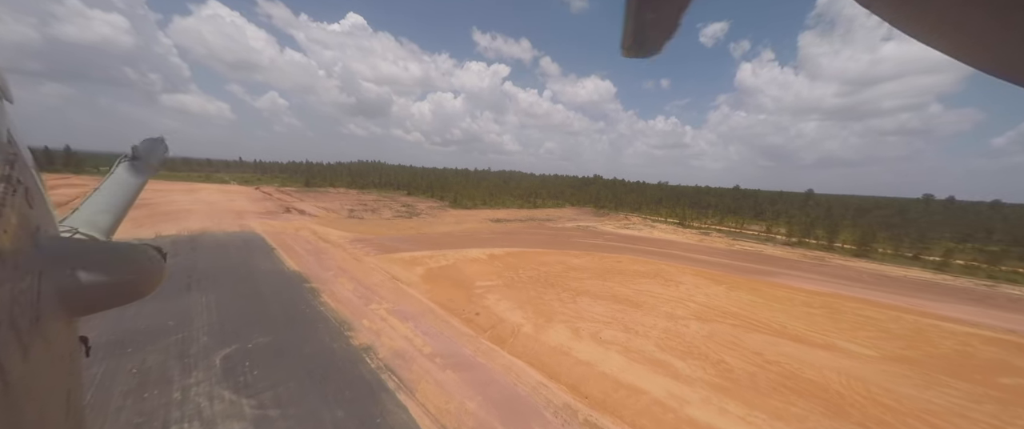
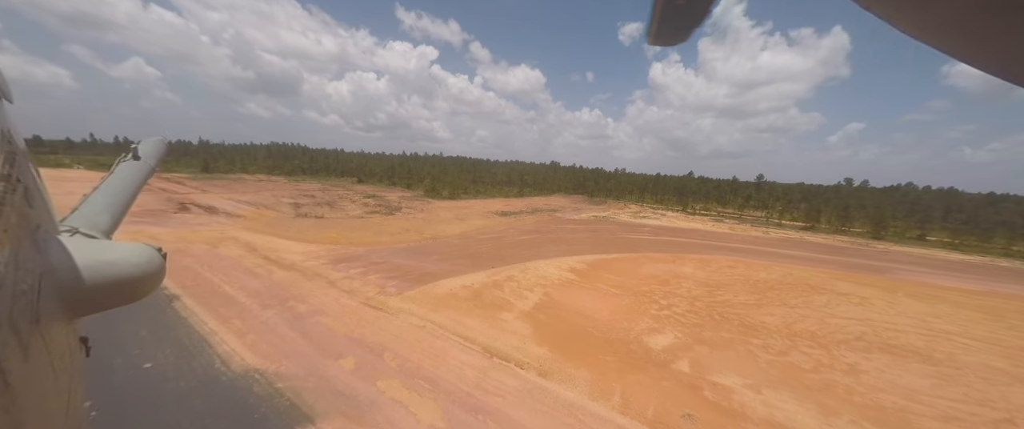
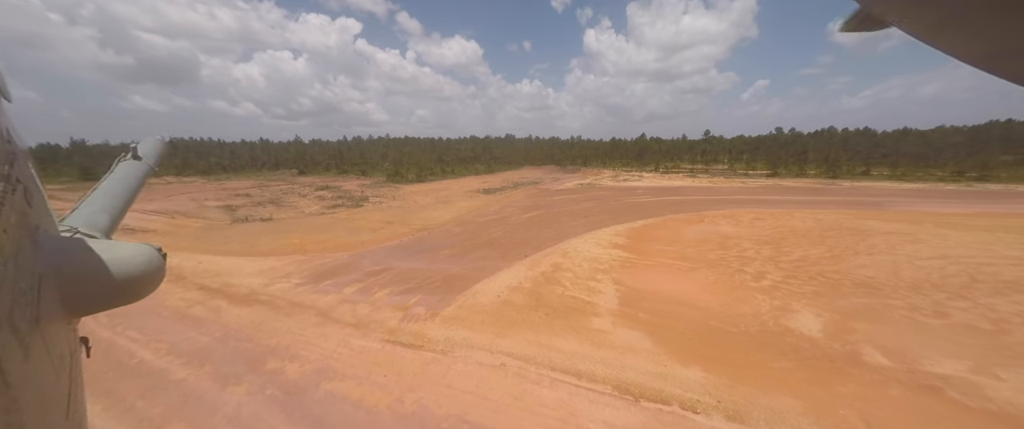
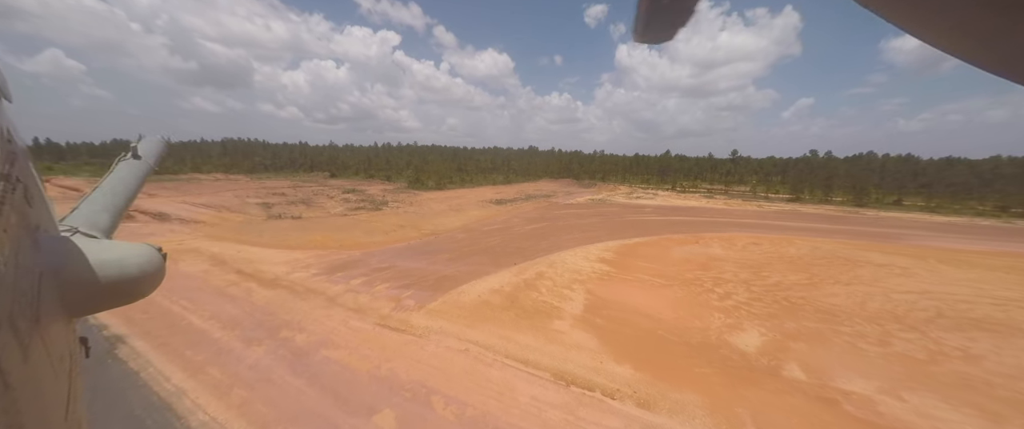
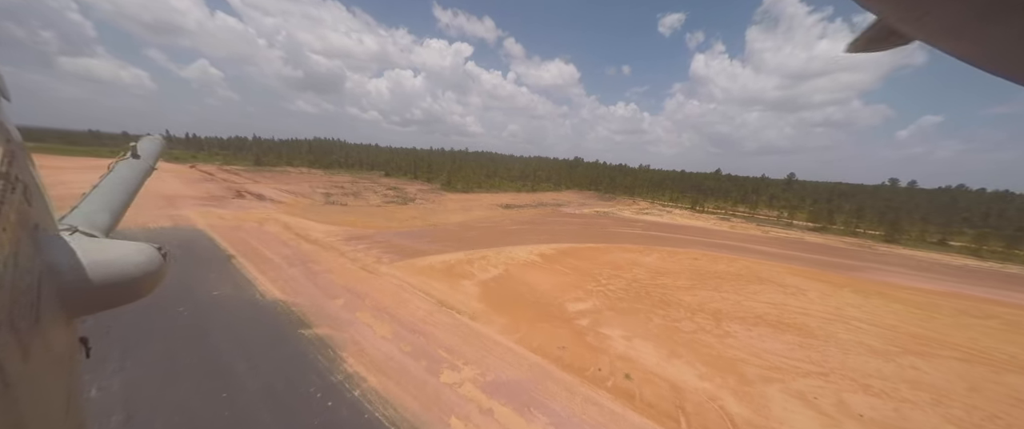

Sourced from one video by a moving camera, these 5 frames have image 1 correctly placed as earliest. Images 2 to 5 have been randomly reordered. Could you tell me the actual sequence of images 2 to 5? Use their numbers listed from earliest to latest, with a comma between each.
5, 2, 4, 3
